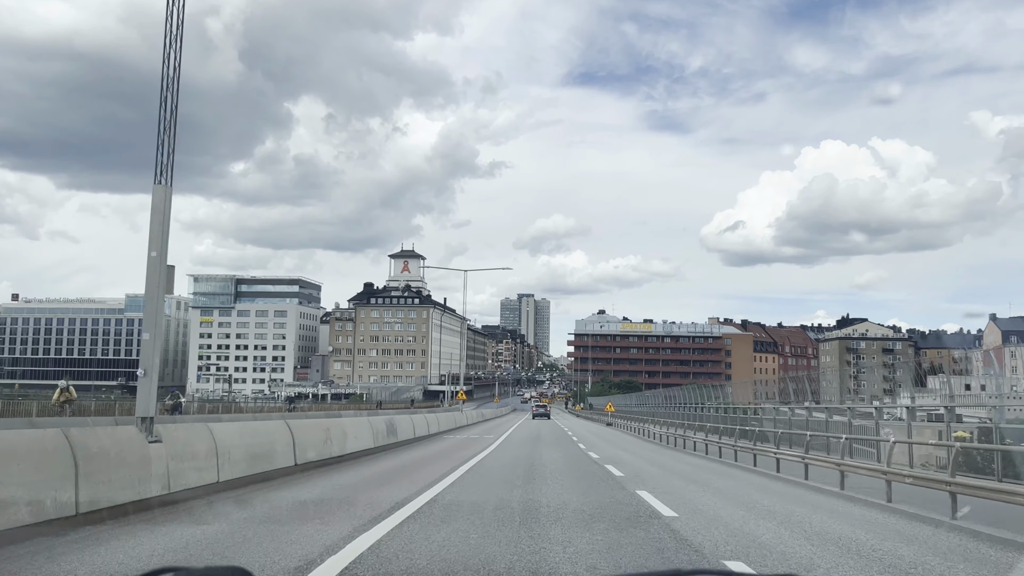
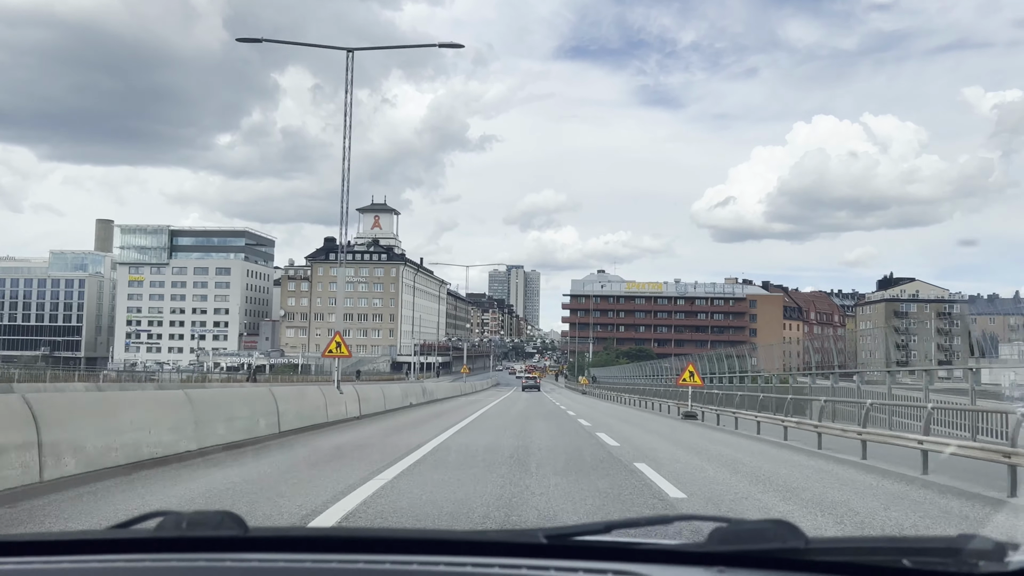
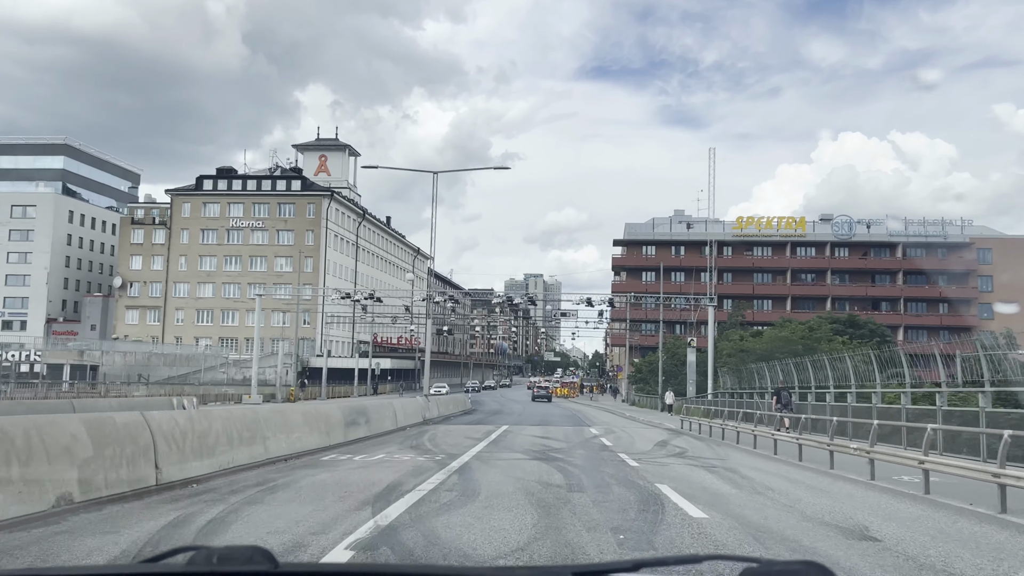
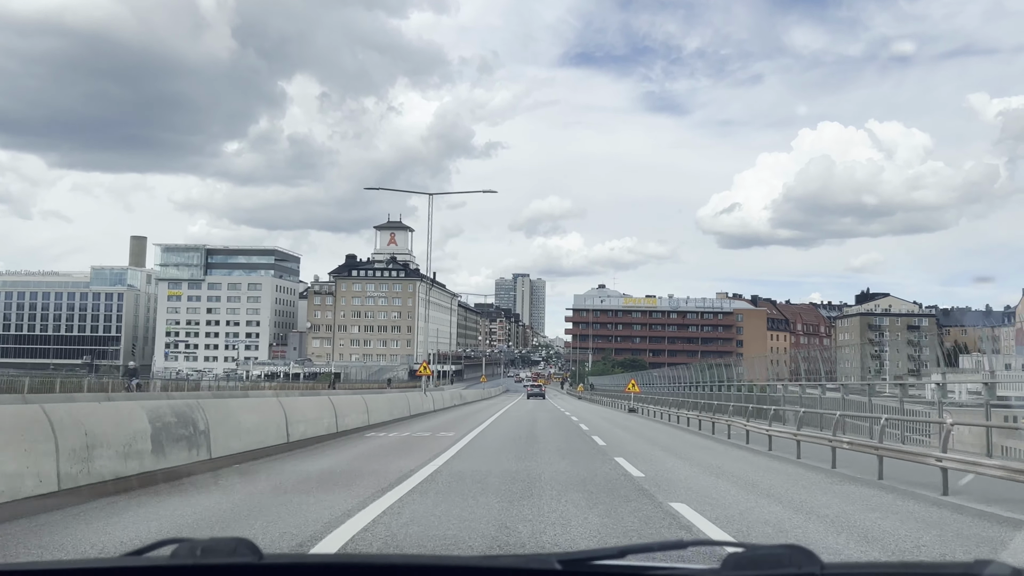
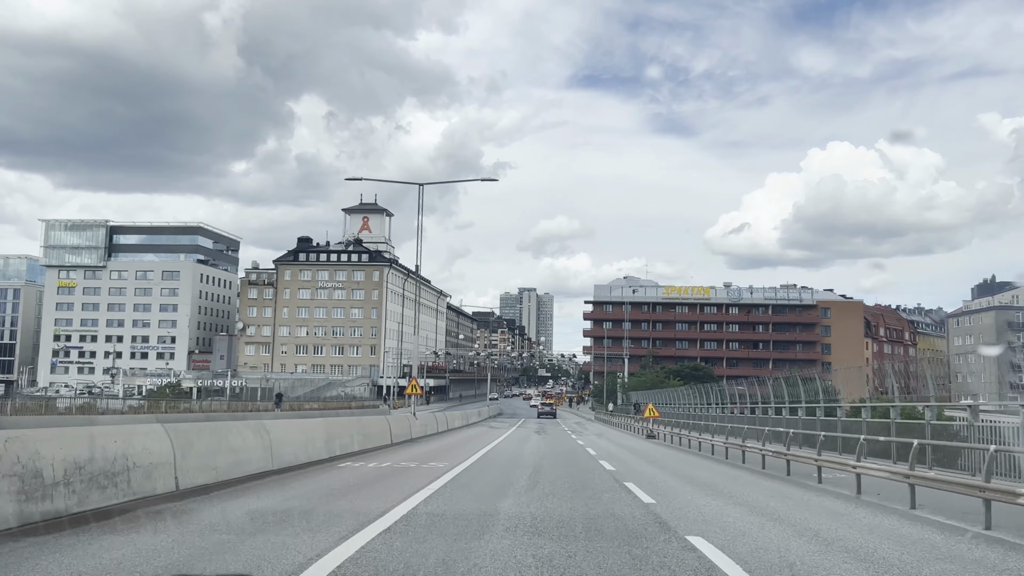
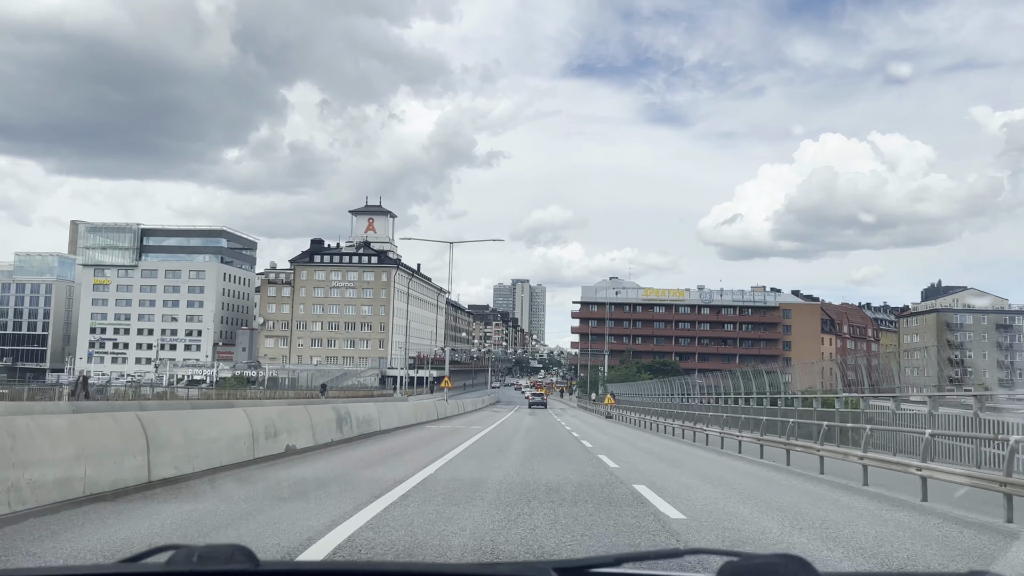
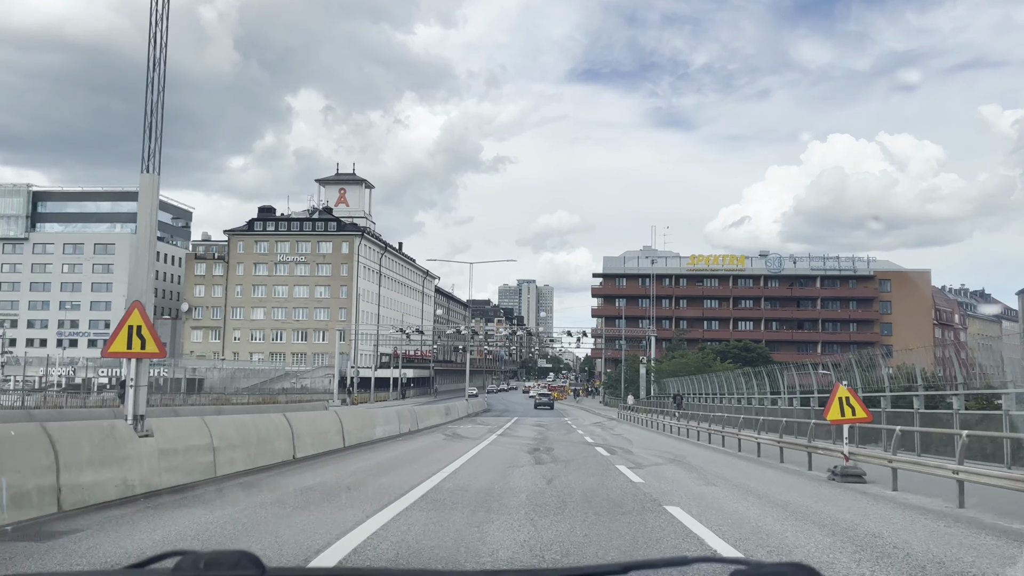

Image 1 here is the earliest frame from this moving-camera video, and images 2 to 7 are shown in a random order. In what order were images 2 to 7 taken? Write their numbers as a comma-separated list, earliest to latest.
4, 2, 6, 5, 7, 3
